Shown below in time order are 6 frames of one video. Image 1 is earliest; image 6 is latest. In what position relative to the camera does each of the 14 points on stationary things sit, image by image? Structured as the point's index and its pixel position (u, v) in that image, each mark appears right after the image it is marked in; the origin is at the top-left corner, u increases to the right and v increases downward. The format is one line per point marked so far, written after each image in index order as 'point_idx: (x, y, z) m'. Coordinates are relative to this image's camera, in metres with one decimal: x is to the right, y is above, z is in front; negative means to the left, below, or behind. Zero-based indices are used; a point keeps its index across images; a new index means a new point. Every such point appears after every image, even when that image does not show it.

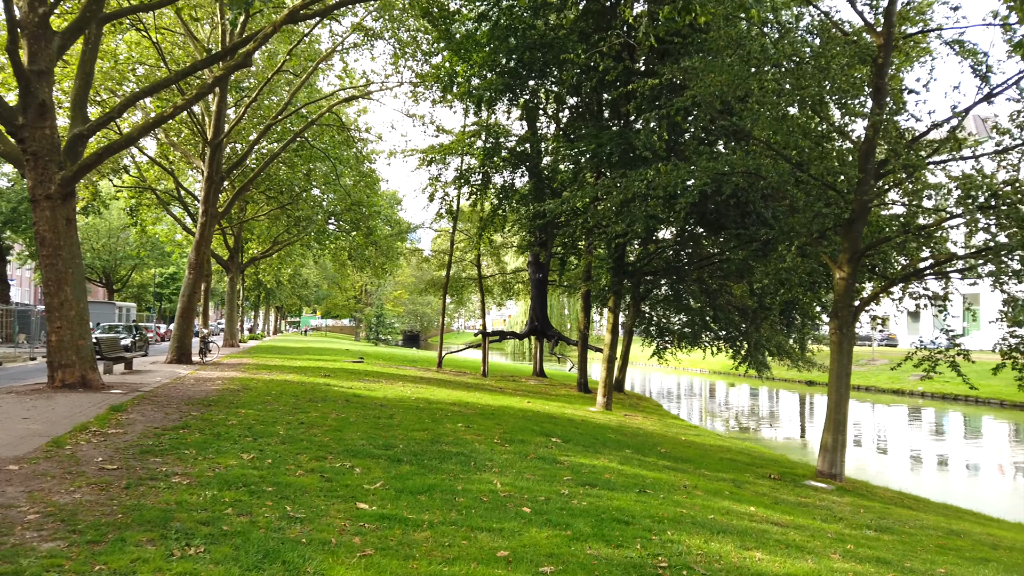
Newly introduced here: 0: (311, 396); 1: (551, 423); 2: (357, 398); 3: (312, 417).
0: (-3.8, -2.0, +14.4) m
1: (+0.7, -2.3, +13.2) m
2: (-2.9, -2.1, +14.5) m
3: (-2.9, -1.9, +11.1) m
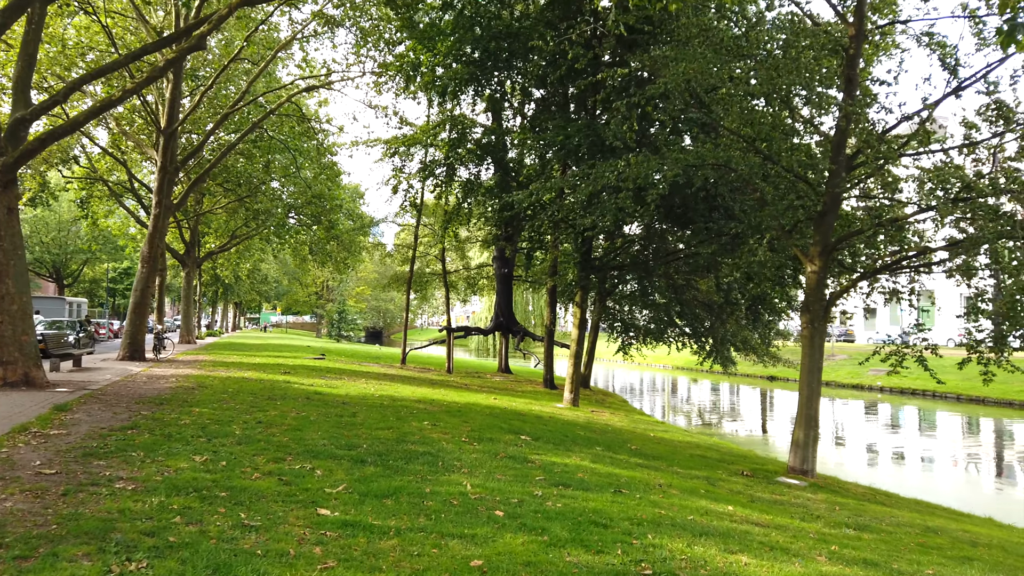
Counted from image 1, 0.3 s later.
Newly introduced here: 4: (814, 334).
0: (-4.4, -1.9, +13.9) m
1: (+0.1, -2.2, +12.9) m
2: (-3.6, -2.0, +14.0) m
3: (-3.4, -1.8, +10.6) m
4: (+4.2, -0.6, +10.6) m
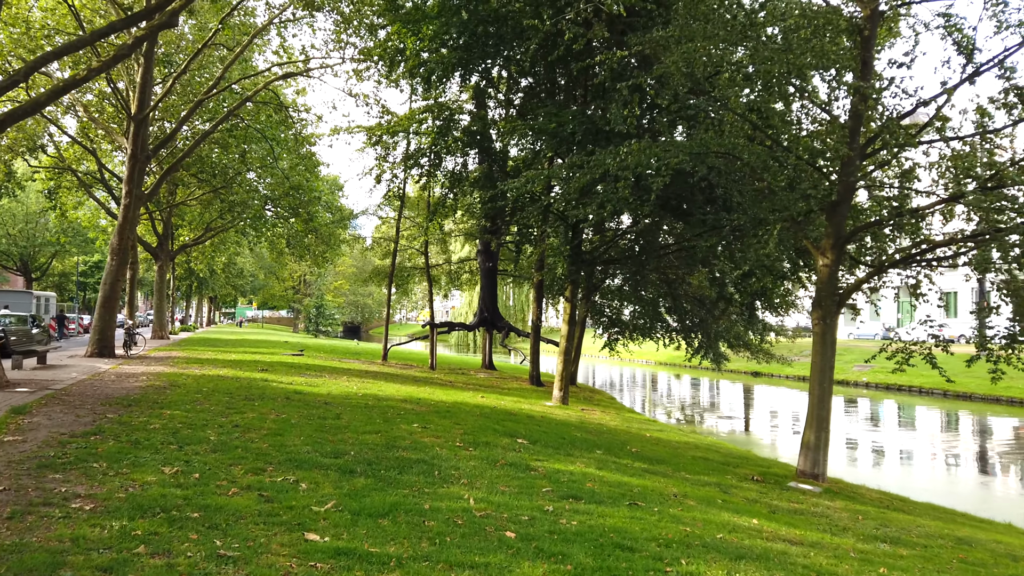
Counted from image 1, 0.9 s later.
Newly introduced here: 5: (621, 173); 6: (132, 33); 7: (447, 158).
0: (-4.6, -1.8, +13.1) m
1: (0.0, -2.1, +12.3) m
2: (-3.7, -1.9, +13.3) m
3: (-3.4, -1.7, +9.8) m
4: (+4.1, -0.6, +10.1) m
5: (+1.8, +1.9, +12.3) m
6: (-8.0, +5.4, +16.1) m
7: (-1.7, +3.3, +19.5) m
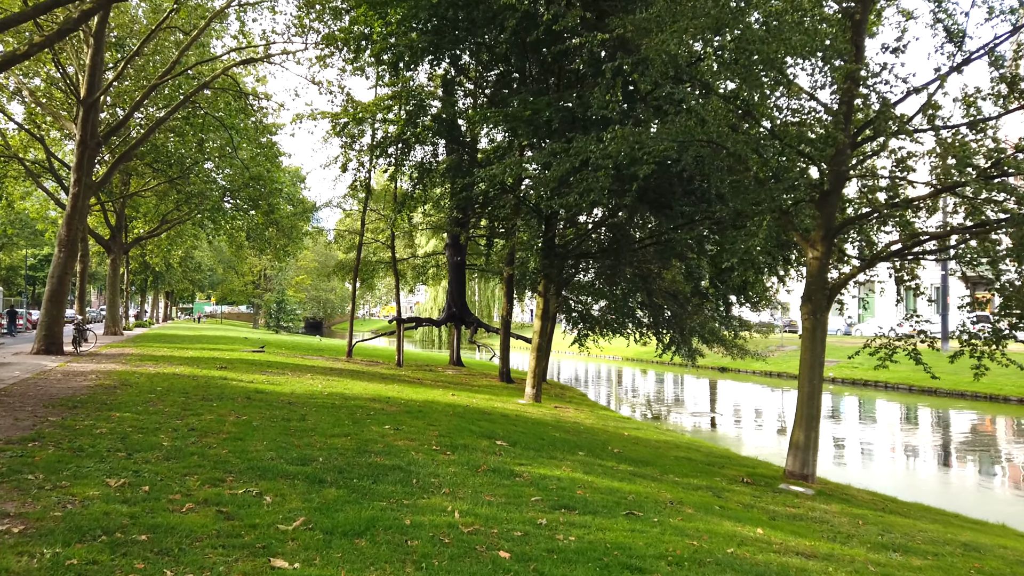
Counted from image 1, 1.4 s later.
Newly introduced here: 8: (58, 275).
0: (-5.0, -1.7, +12.3) m
1: (-0.4, -2.0, +11.7) m
2: (-4.1, -1.8, +12.5) m
3: (-3.7, -1.6, +9.1) m
4: (+3.8, -0.5, +9.7) m
5: (+1.4, +2.0, +11.8) m
6: (-8.6, +5.5, +15.1) m
7: (-2.4, +3.5, +18.8) m
8: (-12.0, +0.3, +20.0) m
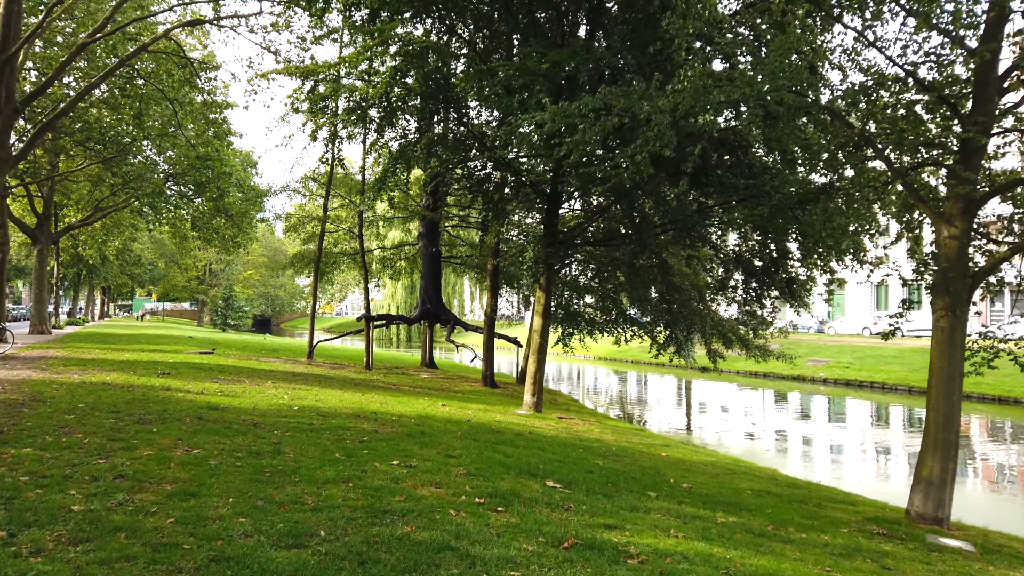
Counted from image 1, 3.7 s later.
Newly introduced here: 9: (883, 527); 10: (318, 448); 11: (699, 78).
0: (-4.7, -1.5, +9.6) m
1: (0.0, -1.9, +9.3) m
2: (-3.8, -1.6, +9.8) m
3: (-3.1, -1.5, +6.4) m
4: (+4.3, -0.4, +7.5) m
5: (+1.7, +2.1, +9.5) m
6: (-8.4, +5.7, +12.1) m
7: (-2.5, +3.6, +16.2) m
8: (-12.1, +0.5, +16.8) m
9: (+3.5, -2.2, +7.2) m
10: (-2.0, -1.6, +7.6) m
11: (+2.2, +2.5, +9.1) m
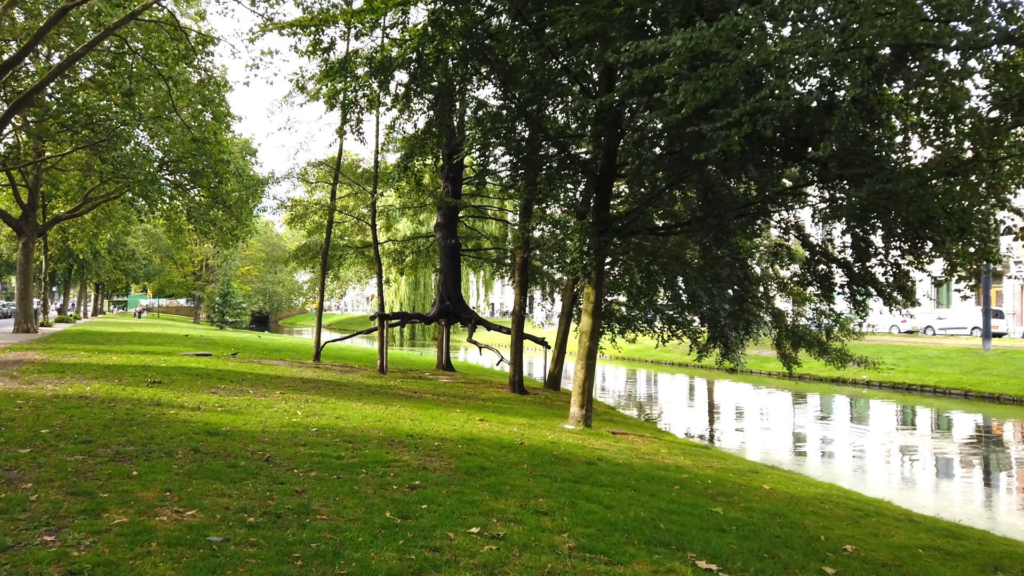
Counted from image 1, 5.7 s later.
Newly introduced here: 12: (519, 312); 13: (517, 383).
0: (-3.8, -1.5, +7.5) m
1: (+0.8, -1.9, +7.2) m
2: (-3.0, -1.6, +7.7) m
3: (-2.3, -1.4, +4.3) m
4: (+5.1, -0.3, +5.4) m
5: (+2.6, +2.1, +7.4) m
6: (-7.6, +5.8, +9.9) m
7: (-1.7, +3.7, +14.0) m
8: (-11.3, +0.6, +14.6) m
9: (+4.3, -2.2, +5.1) m
10: (-1.1, -1.6, +5.5) m
11: (+3.0, +2.5, +7.0) m
12: (+0.2, -0.6, +18.9) m
13: (+0.2, -2.3, +18.3) m
